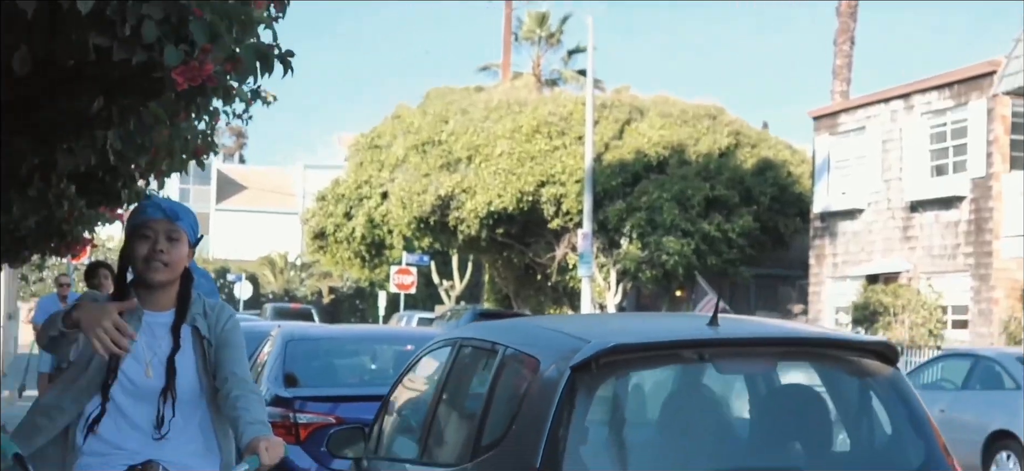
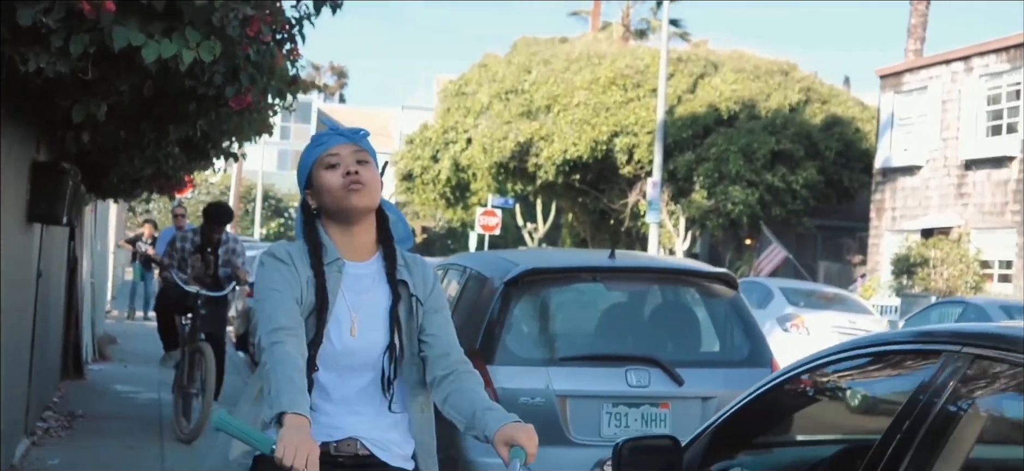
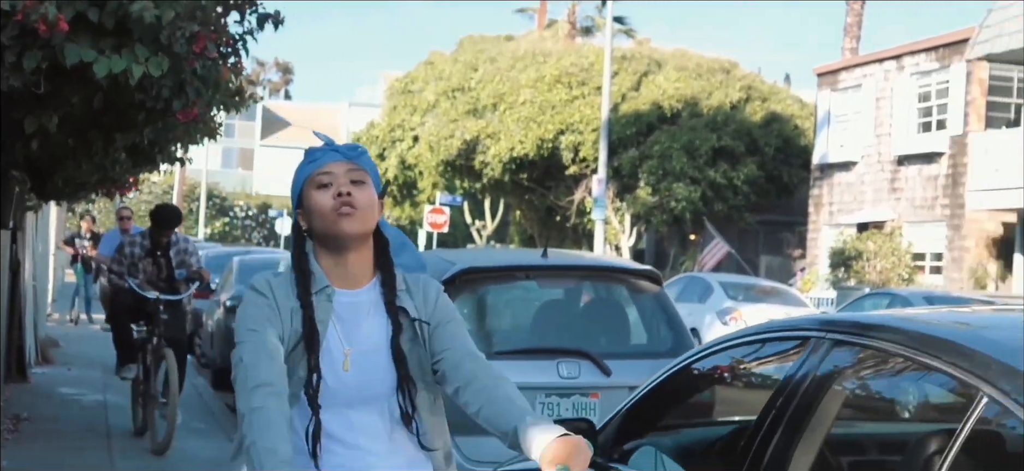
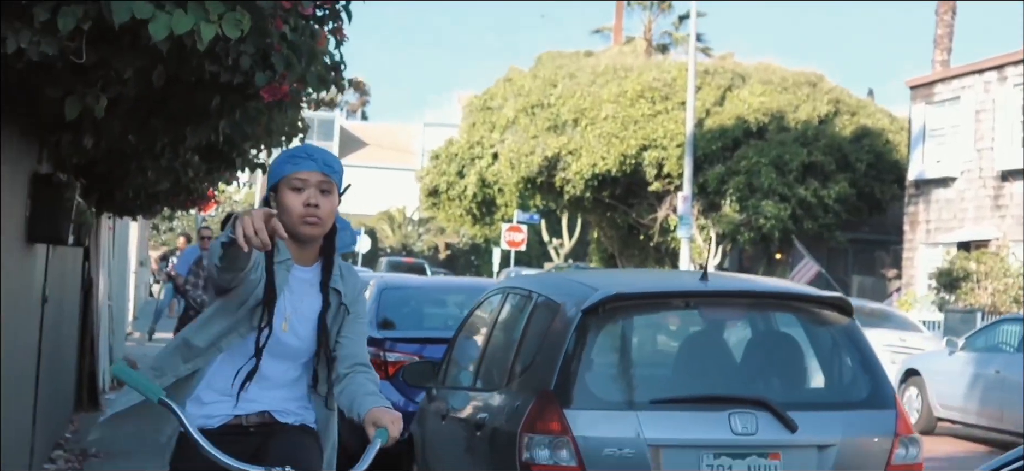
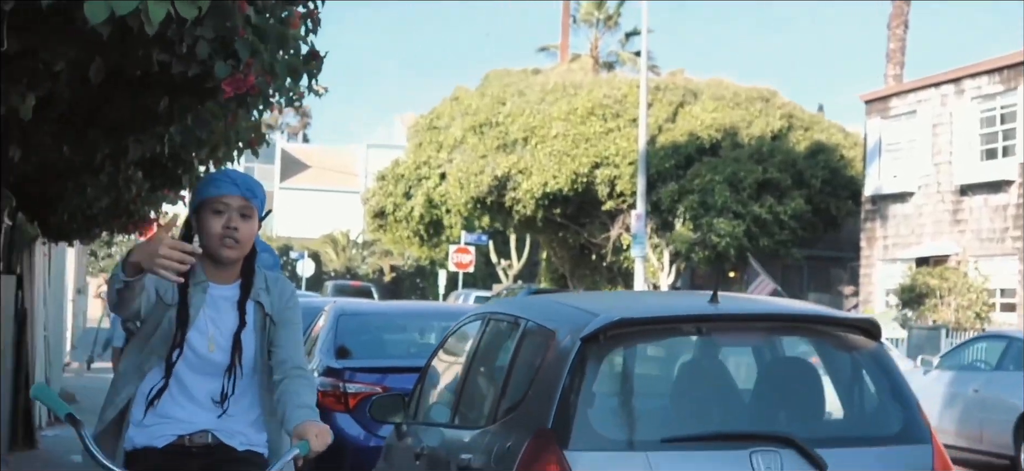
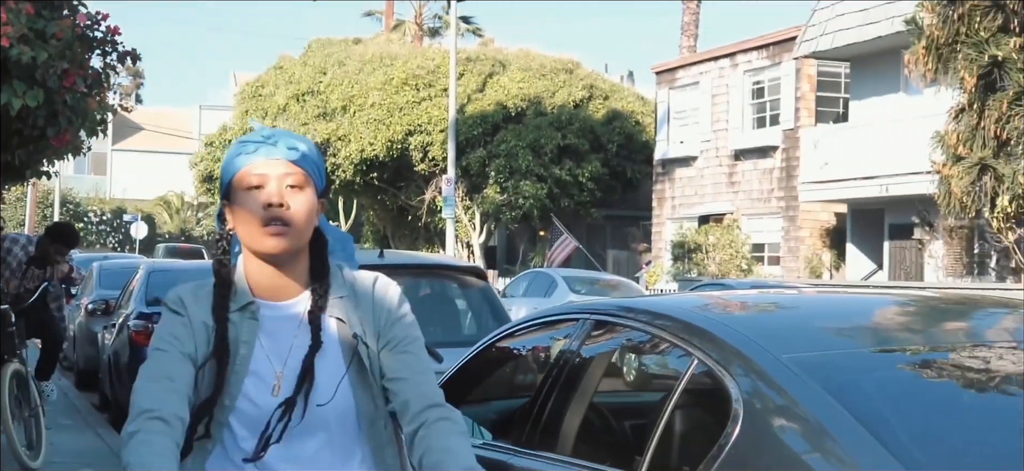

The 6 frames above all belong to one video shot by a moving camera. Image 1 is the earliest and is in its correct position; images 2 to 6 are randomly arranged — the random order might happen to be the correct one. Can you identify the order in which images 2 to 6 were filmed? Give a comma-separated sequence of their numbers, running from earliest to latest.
5, 4, 2, 3, 6
